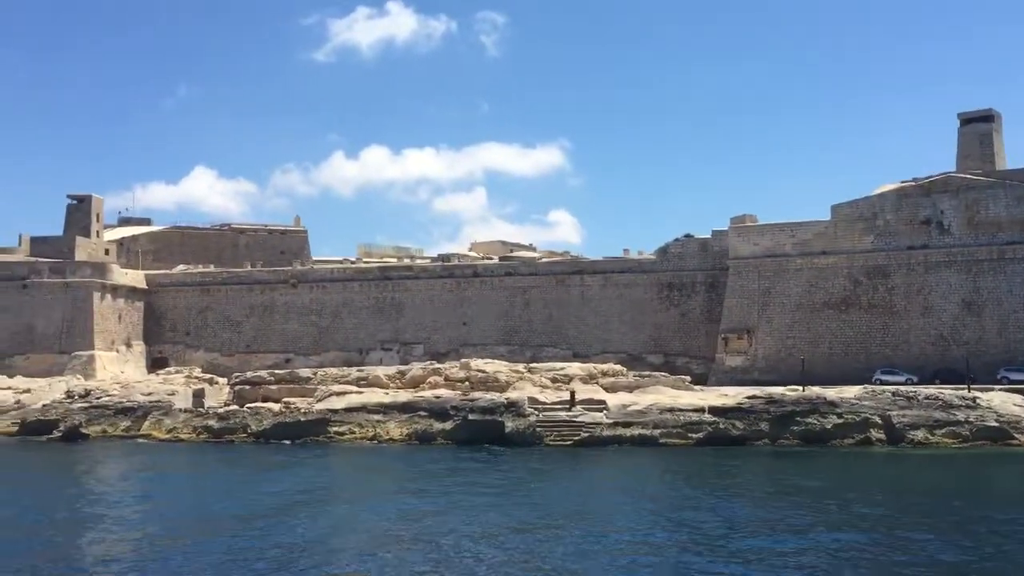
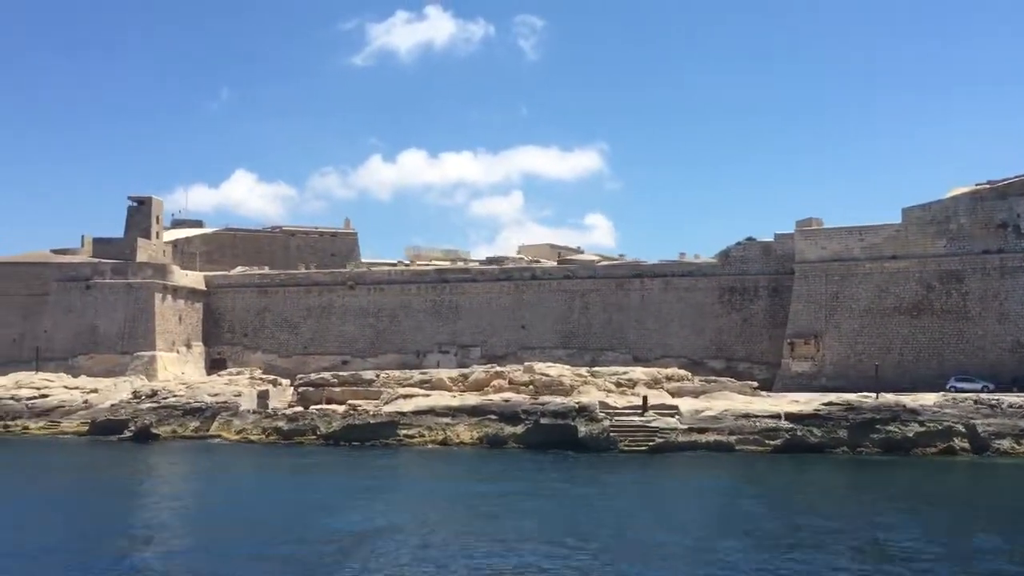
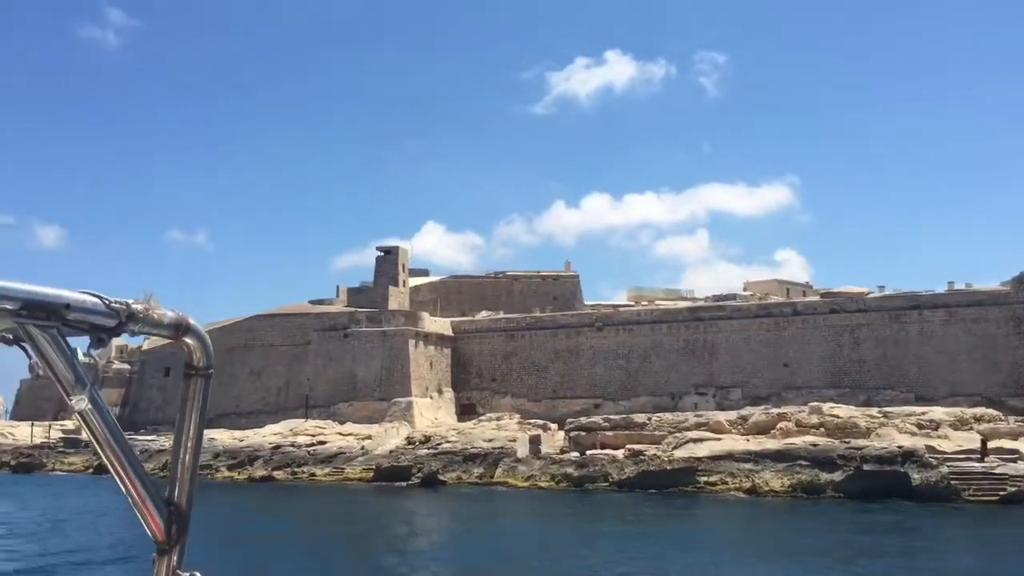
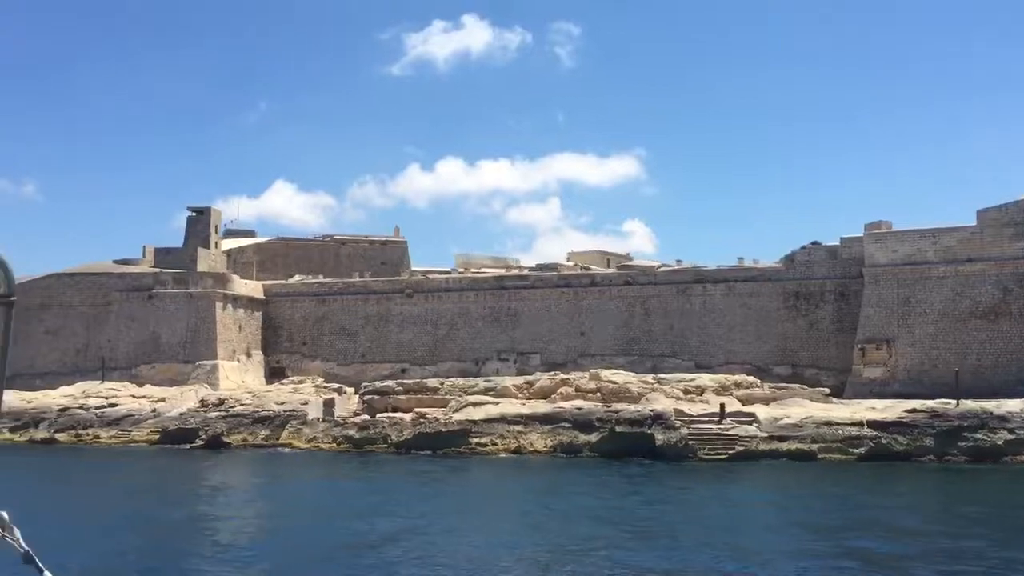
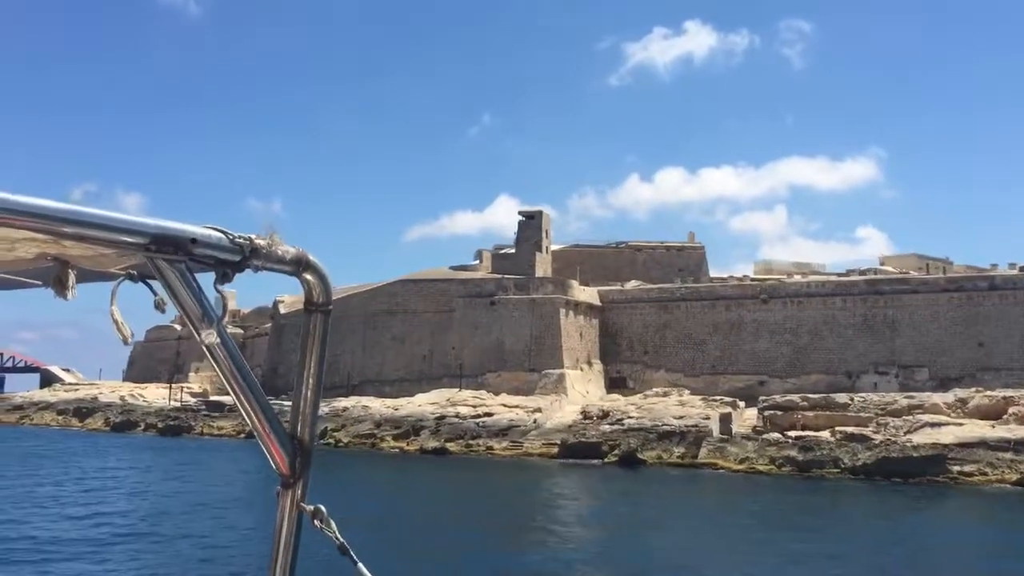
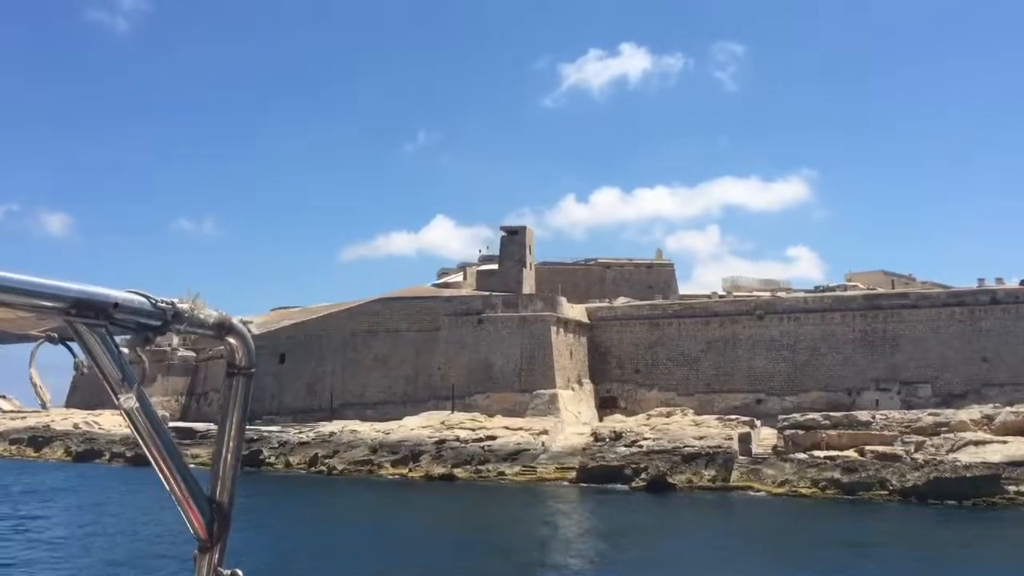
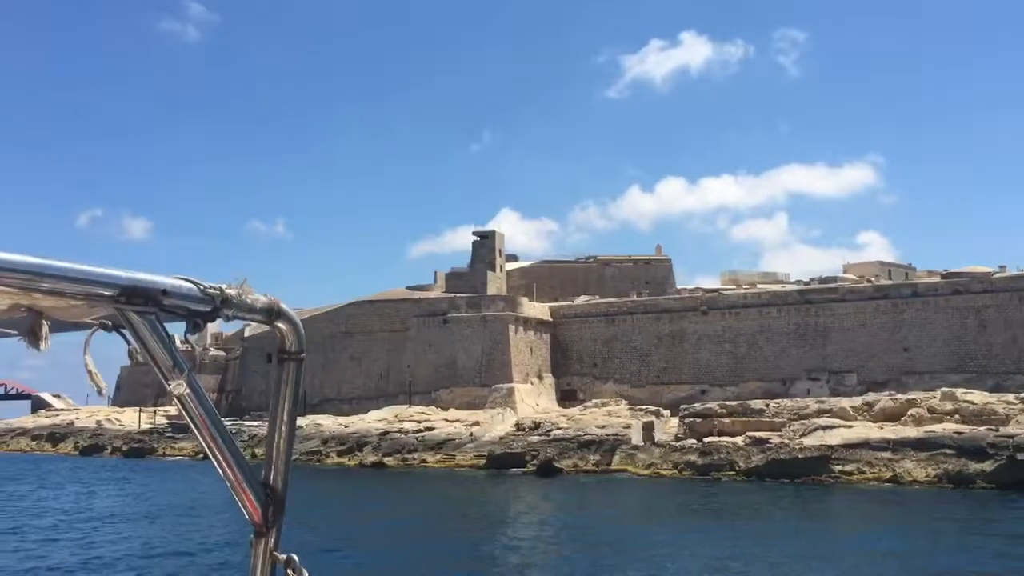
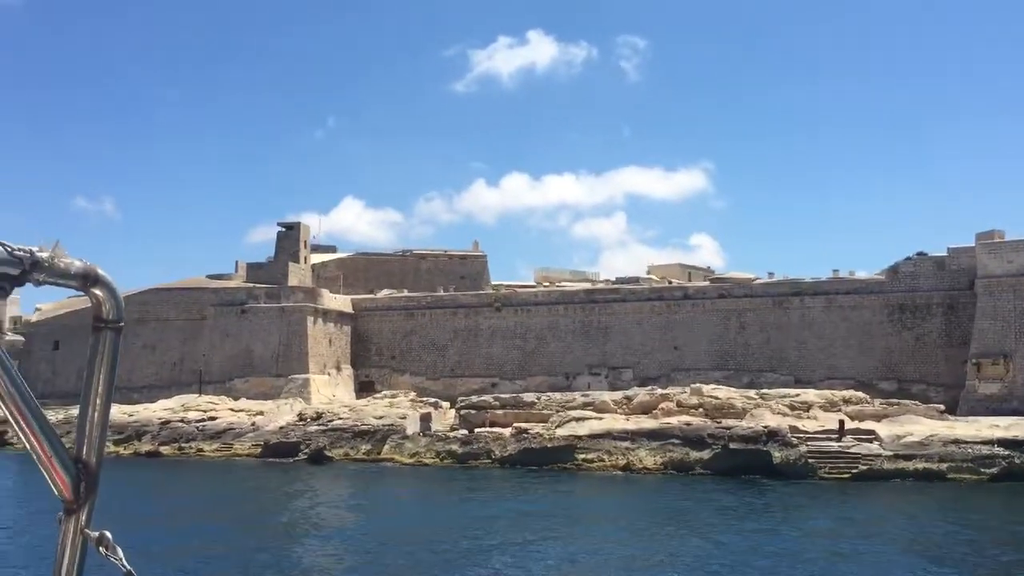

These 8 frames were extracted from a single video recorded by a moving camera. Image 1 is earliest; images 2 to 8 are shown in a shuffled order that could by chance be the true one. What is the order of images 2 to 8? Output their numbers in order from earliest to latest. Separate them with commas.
2, 4, 8, 3, 7, 5, 6
